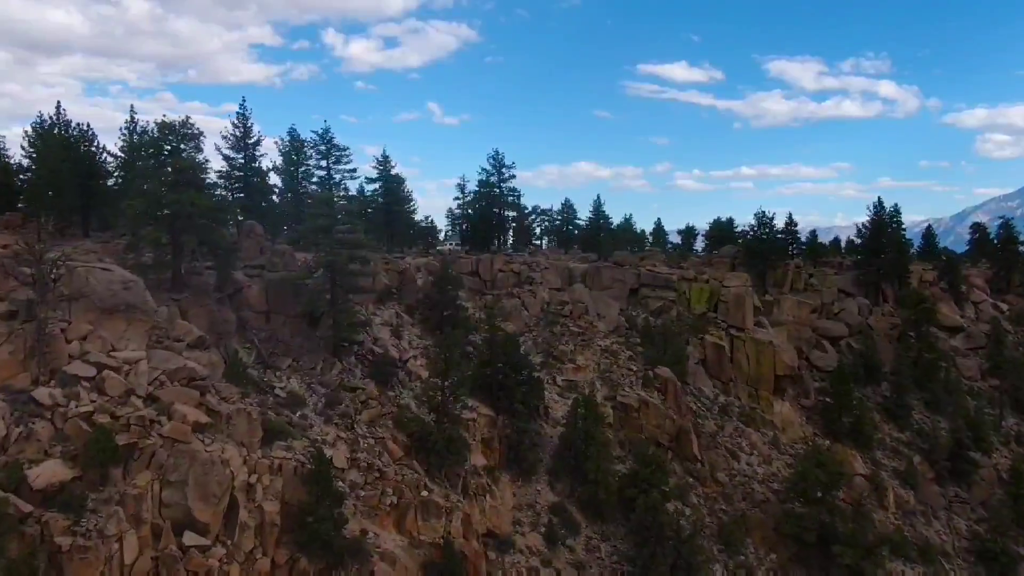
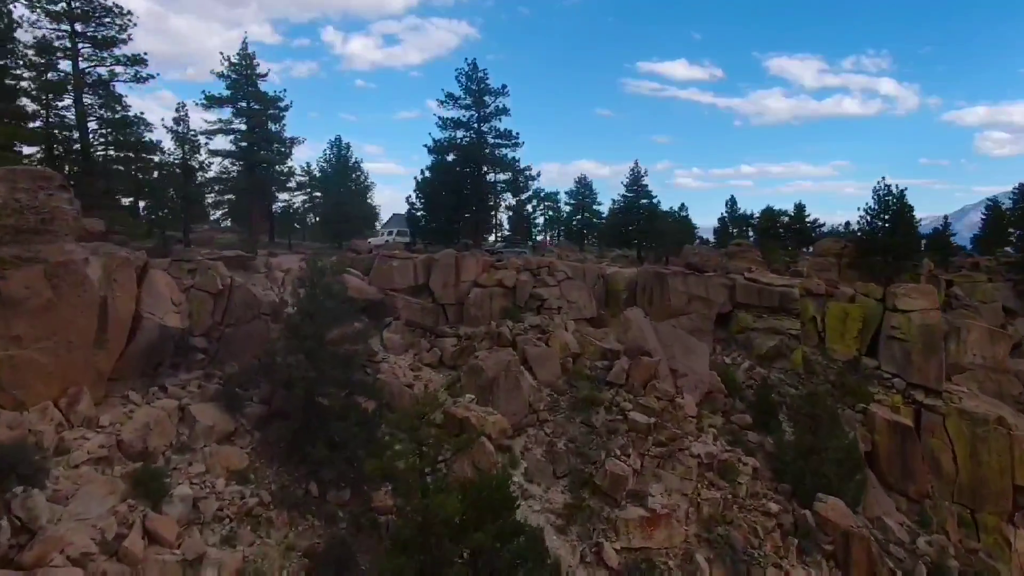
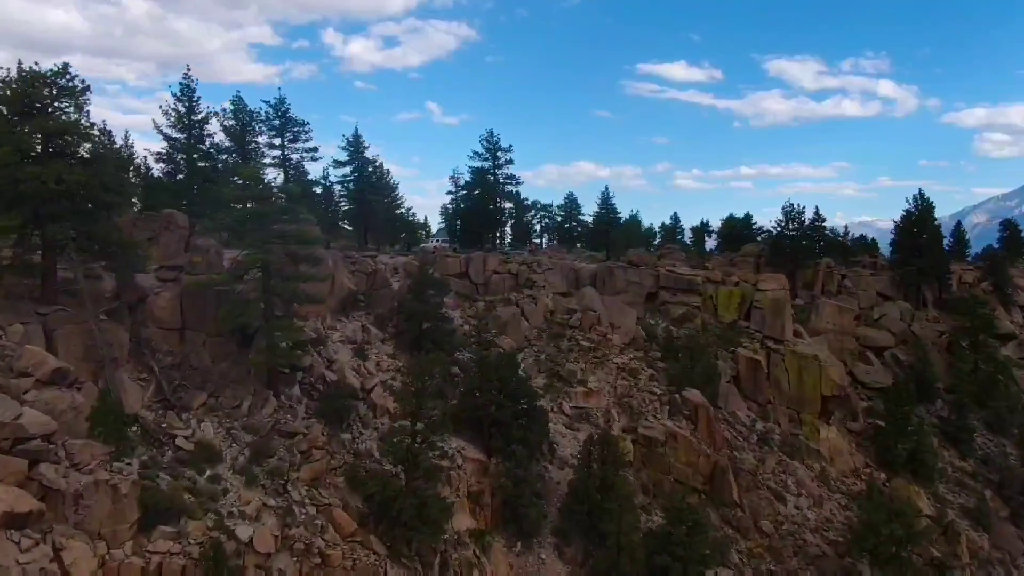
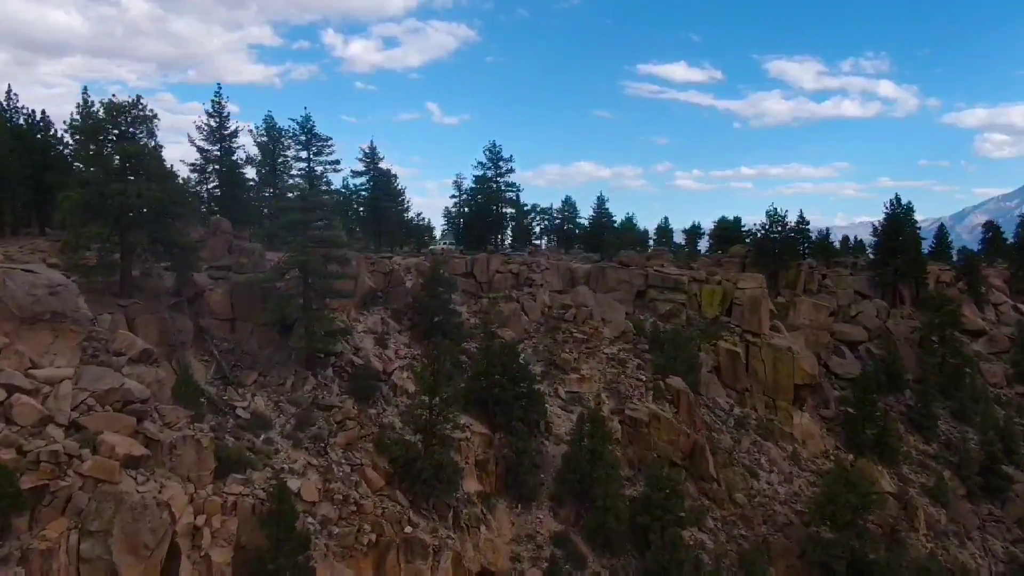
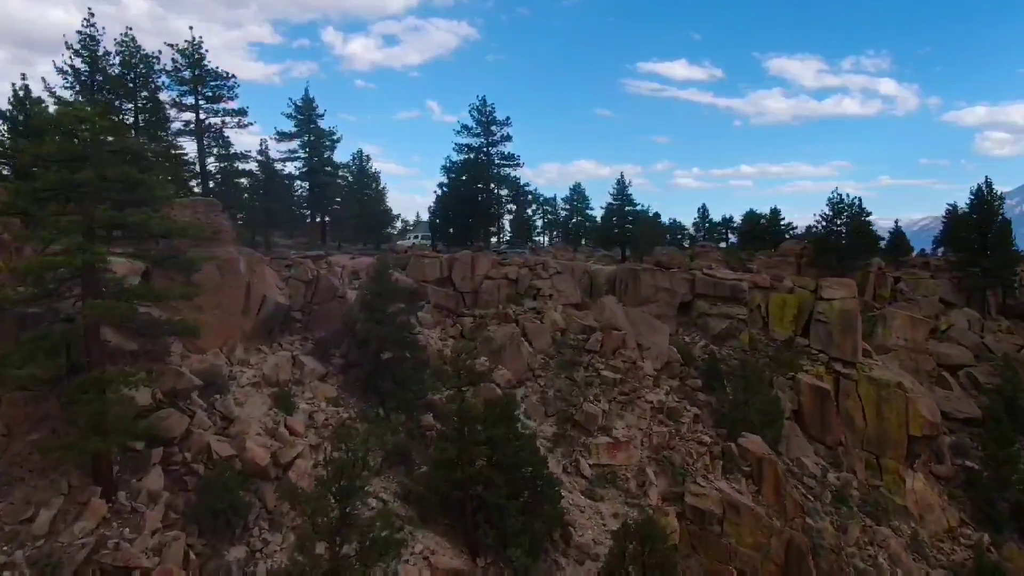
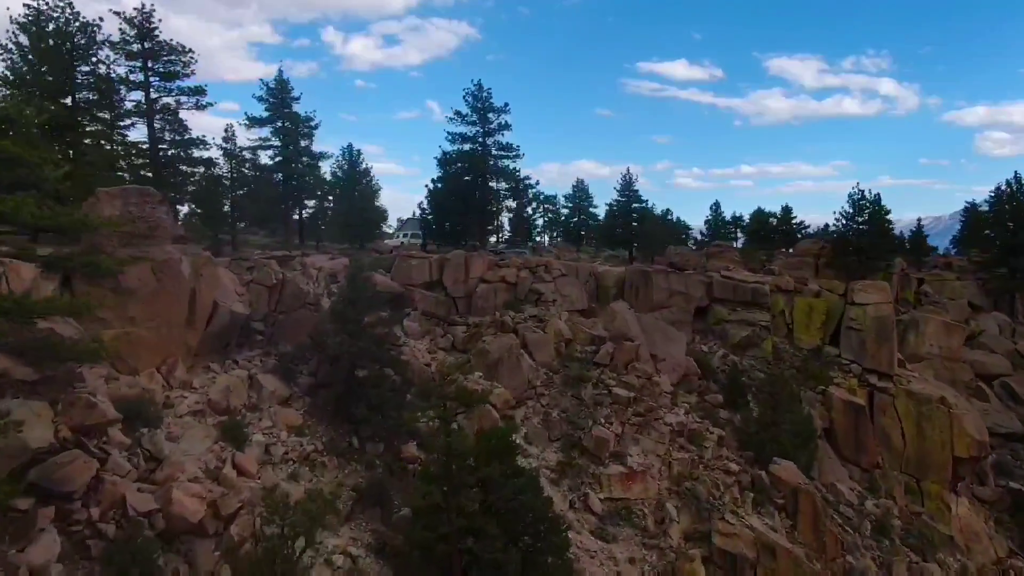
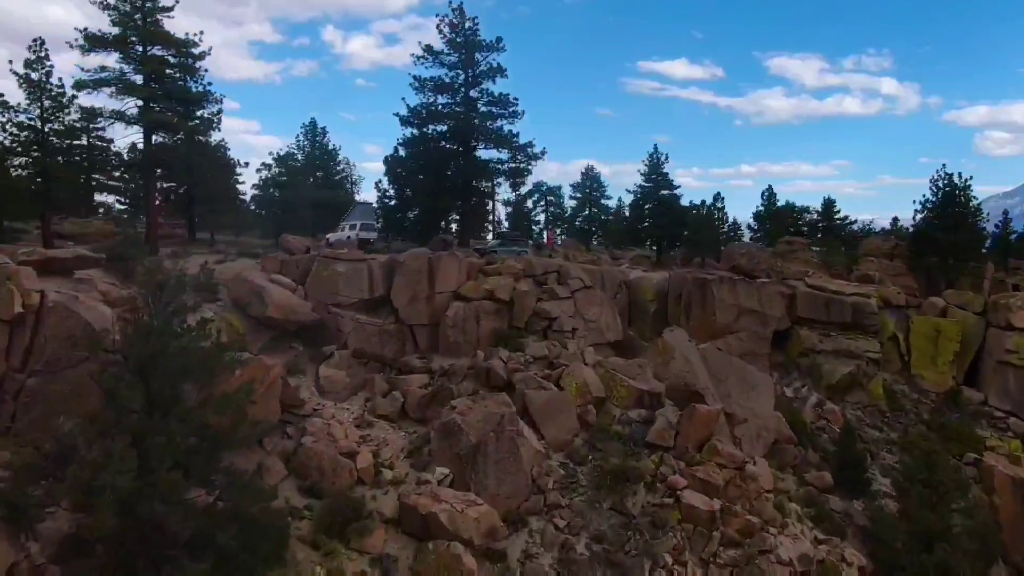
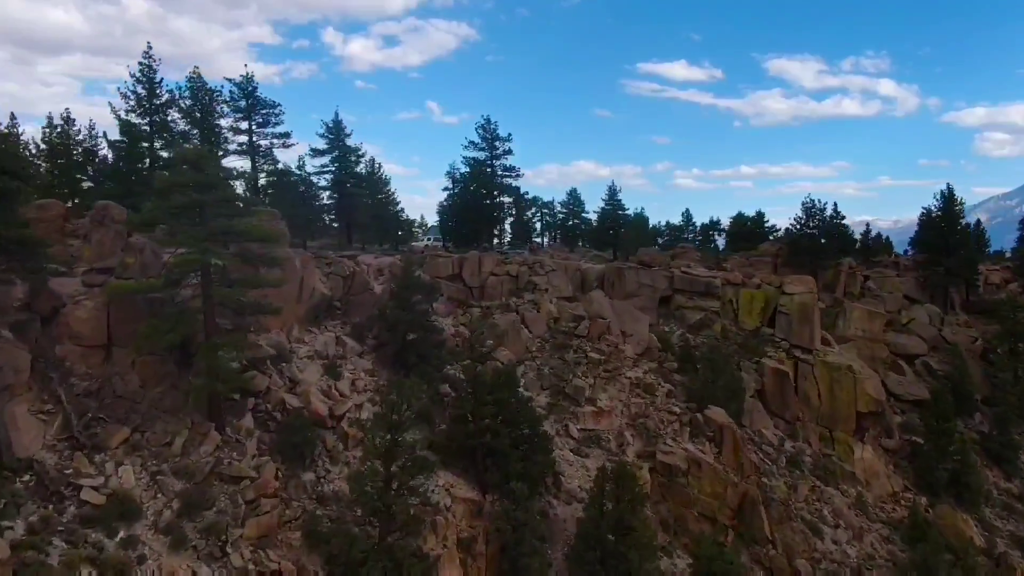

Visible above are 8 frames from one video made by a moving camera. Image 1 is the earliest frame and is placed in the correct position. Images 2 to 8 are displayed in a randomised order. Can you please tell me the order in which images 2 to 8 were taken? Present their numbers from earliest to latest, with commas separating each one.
4, 3, 8, 5, 6, 2, 7
